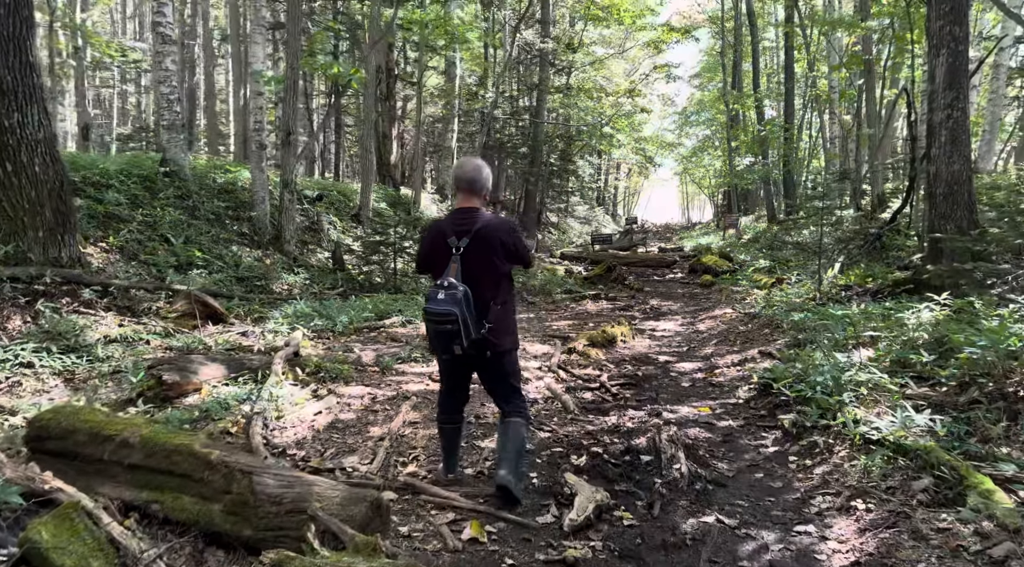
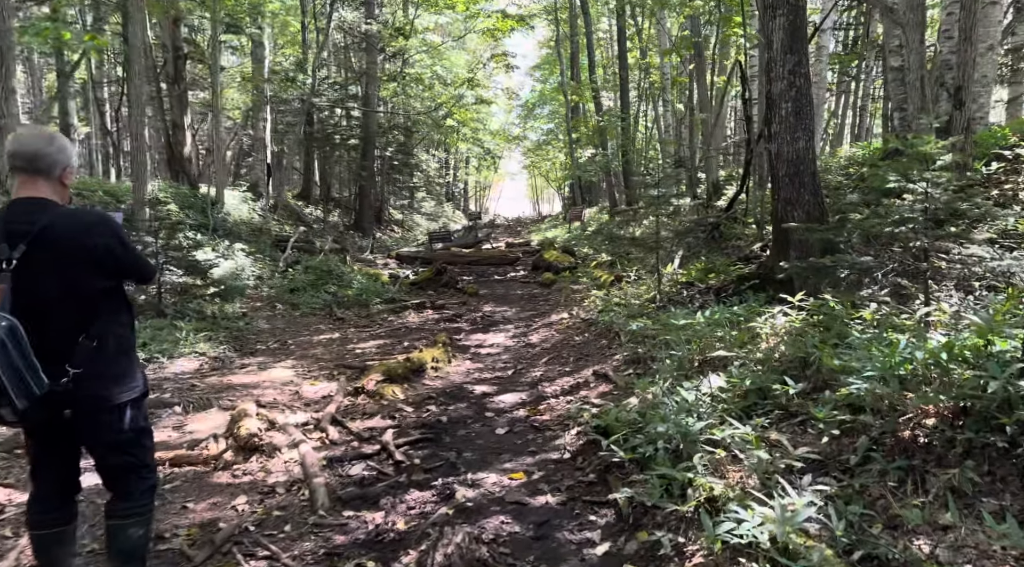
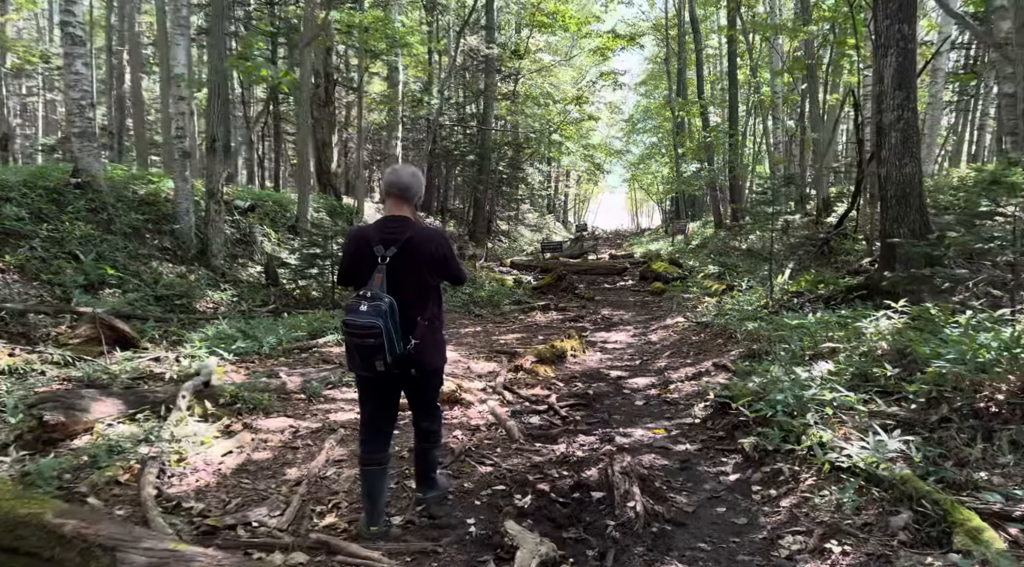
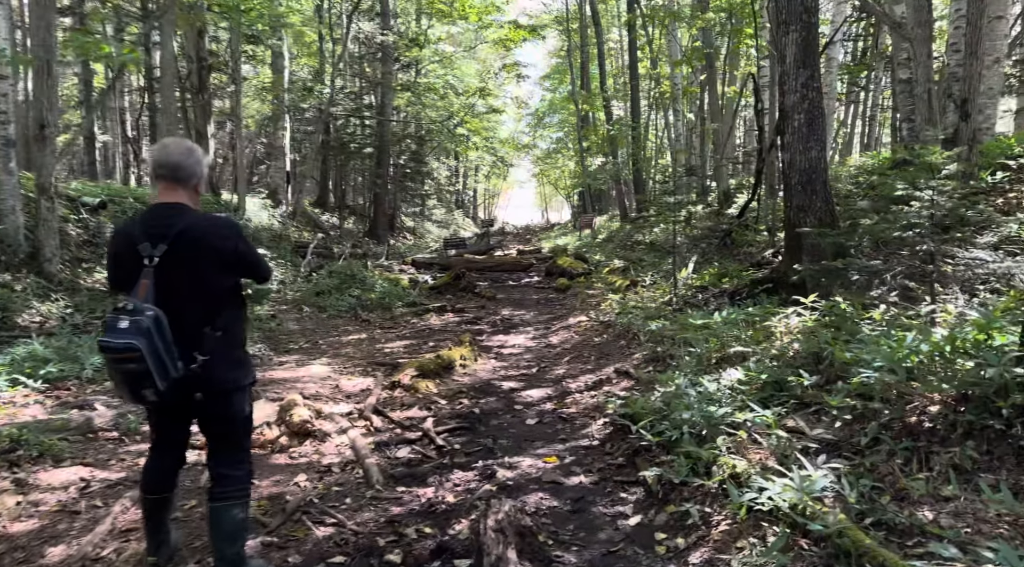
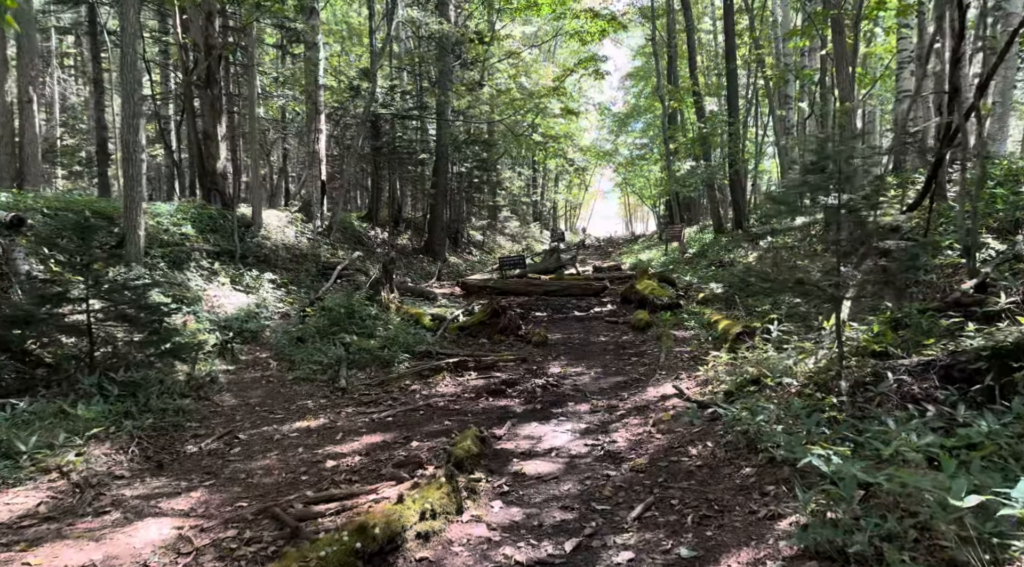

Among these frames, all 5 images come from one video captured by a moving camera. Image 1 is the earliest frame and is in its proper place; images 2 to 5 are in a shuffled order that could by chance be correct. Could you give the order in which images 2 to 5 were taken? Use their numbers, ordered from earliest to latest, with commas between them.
3, 4, 2, 5
